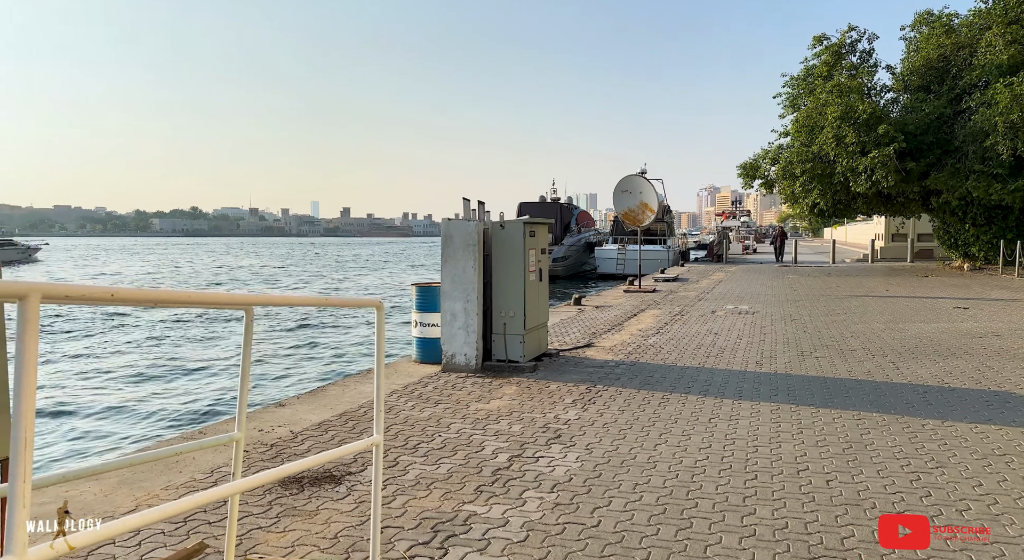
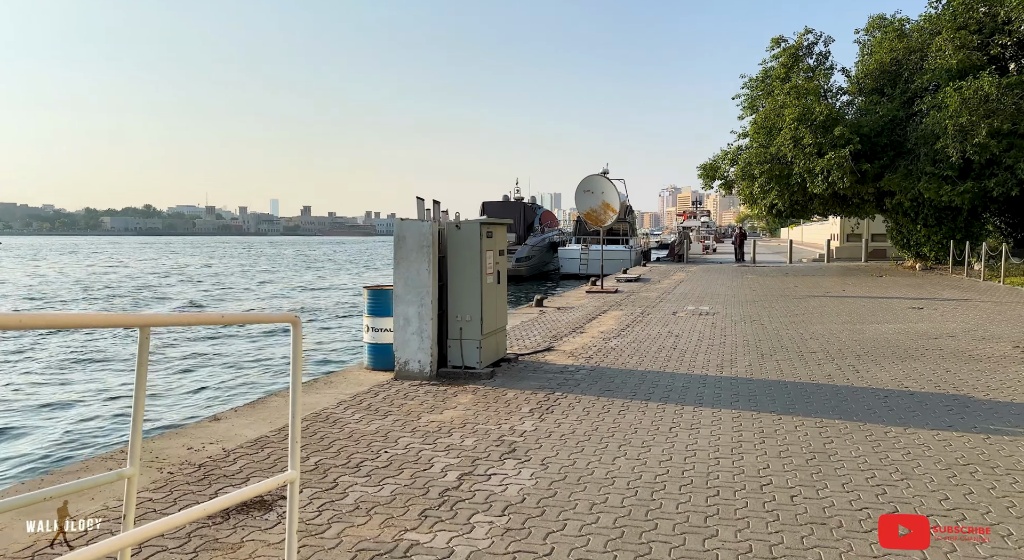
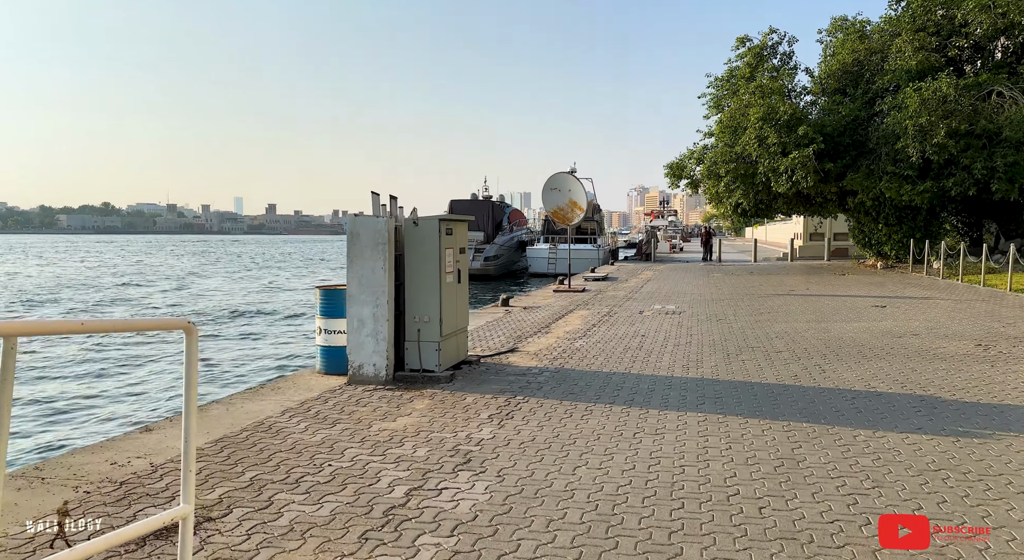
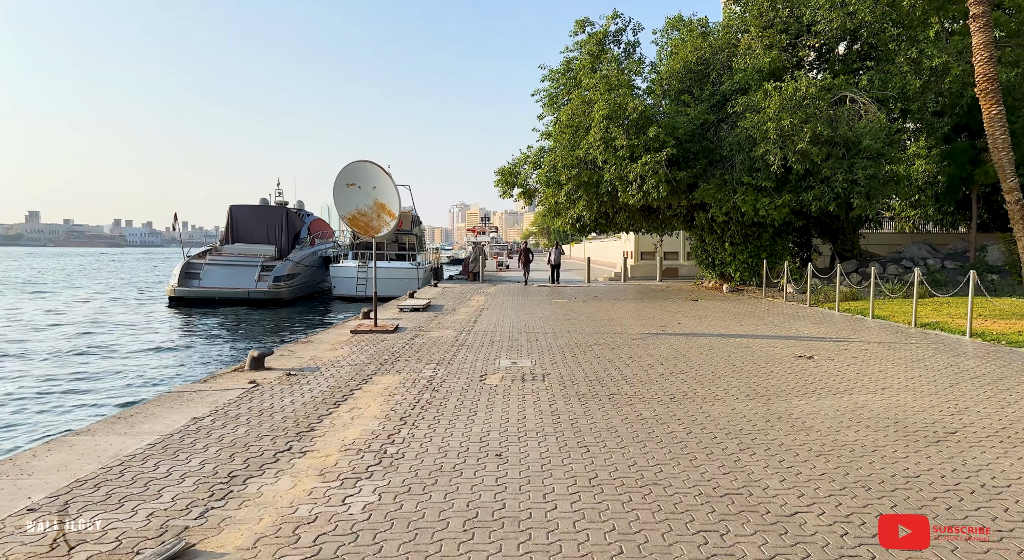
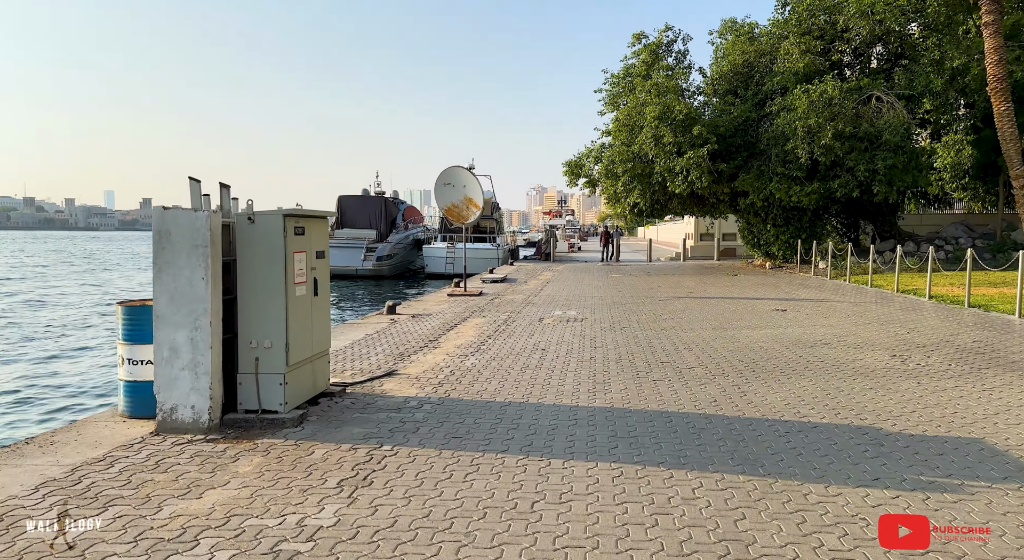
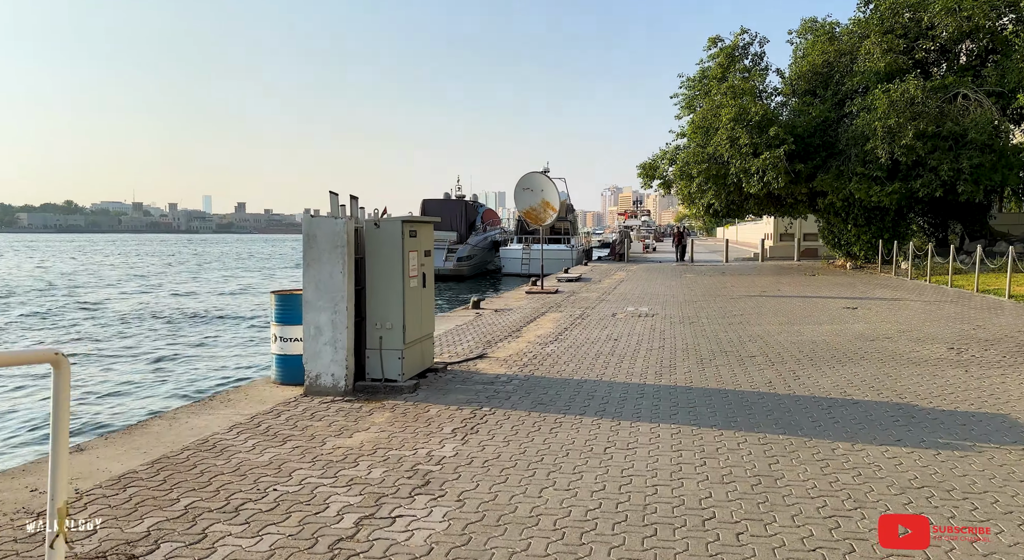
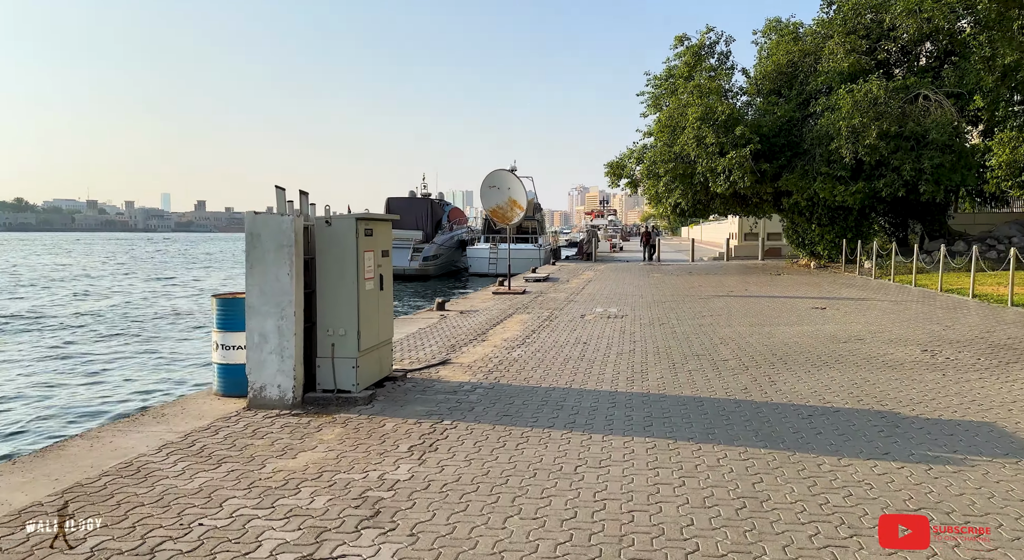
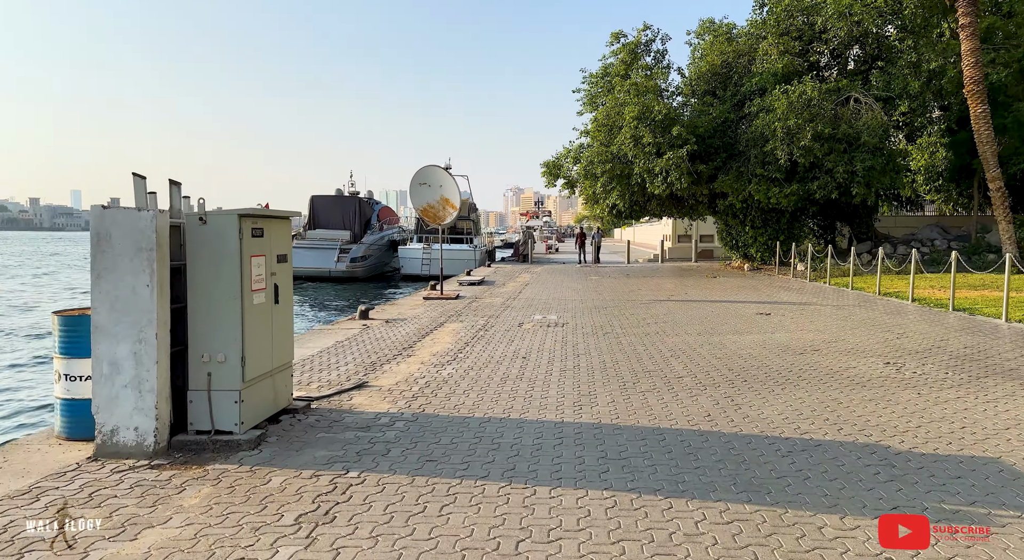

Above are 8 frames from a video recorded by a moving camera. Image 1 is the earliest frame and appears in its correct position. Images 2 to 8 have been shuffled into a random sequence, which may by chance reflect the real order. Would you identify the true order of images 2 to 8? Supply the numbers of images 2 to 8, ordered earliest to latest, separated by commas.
2, 3, 6, 7, 5, 8, 4
